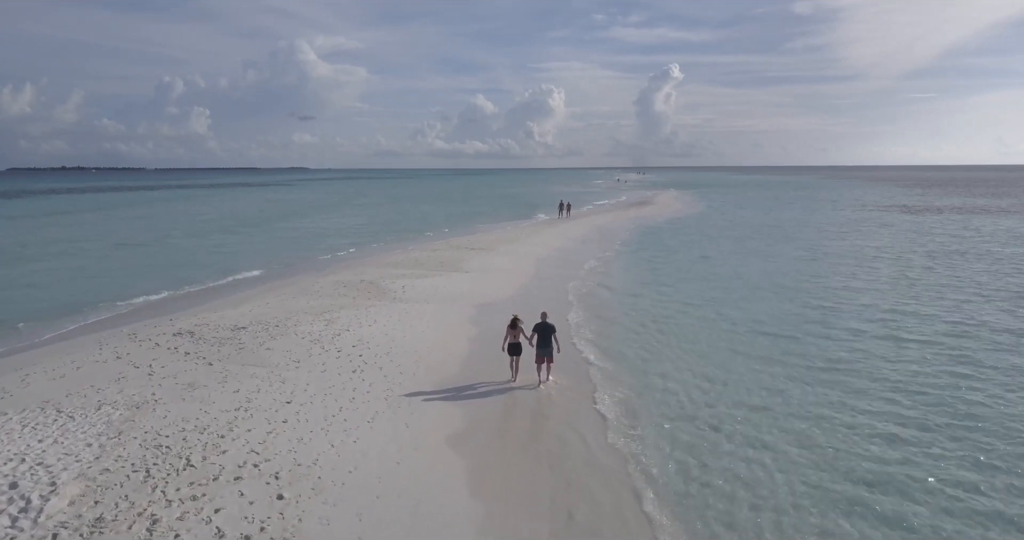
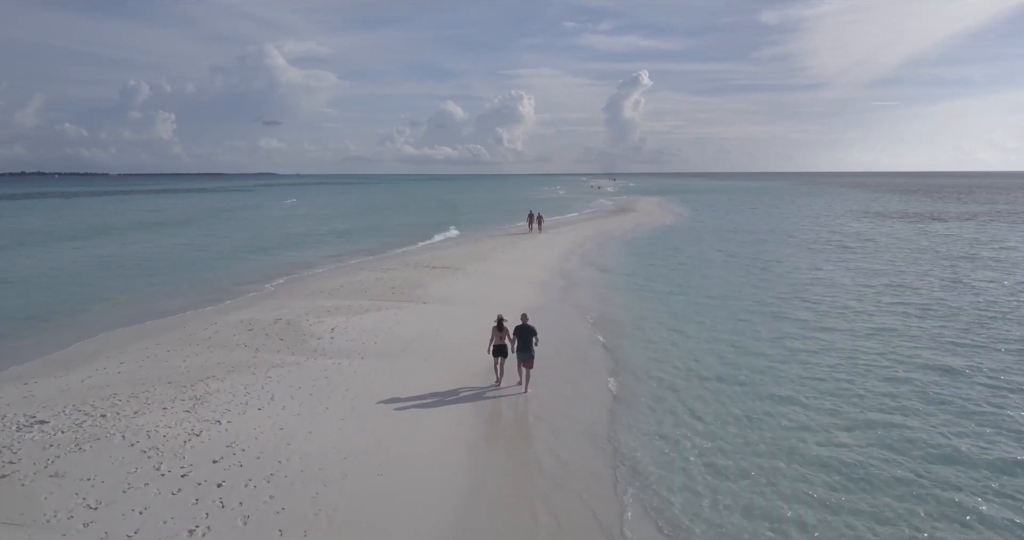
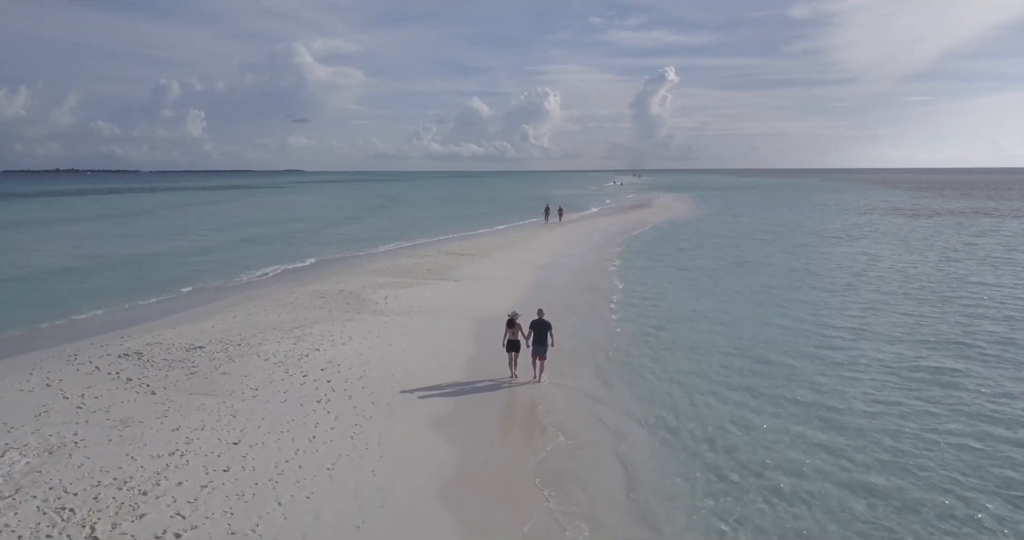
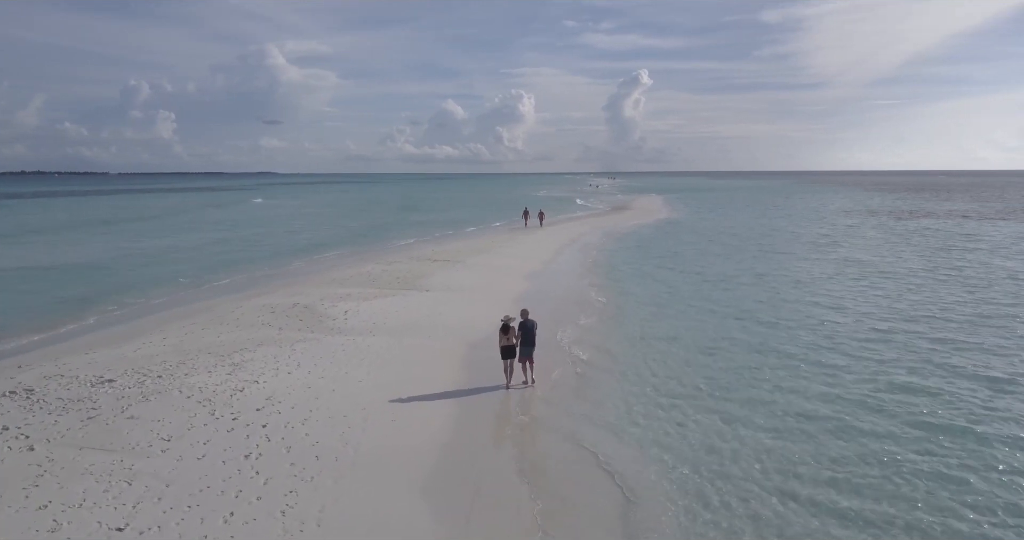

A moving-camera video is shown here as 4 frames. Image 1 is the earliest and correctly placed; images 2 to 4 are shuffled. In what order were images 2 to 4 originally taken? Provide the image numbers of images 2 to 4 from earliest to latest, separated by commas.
3, 4, 2
